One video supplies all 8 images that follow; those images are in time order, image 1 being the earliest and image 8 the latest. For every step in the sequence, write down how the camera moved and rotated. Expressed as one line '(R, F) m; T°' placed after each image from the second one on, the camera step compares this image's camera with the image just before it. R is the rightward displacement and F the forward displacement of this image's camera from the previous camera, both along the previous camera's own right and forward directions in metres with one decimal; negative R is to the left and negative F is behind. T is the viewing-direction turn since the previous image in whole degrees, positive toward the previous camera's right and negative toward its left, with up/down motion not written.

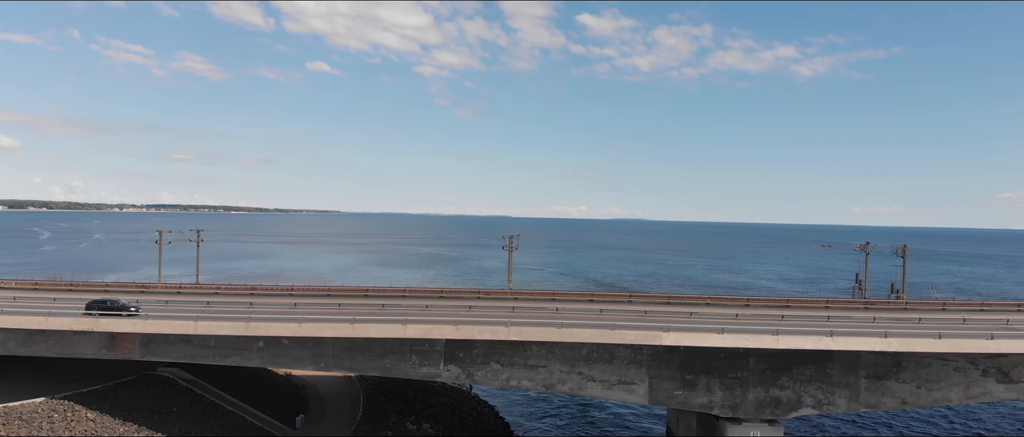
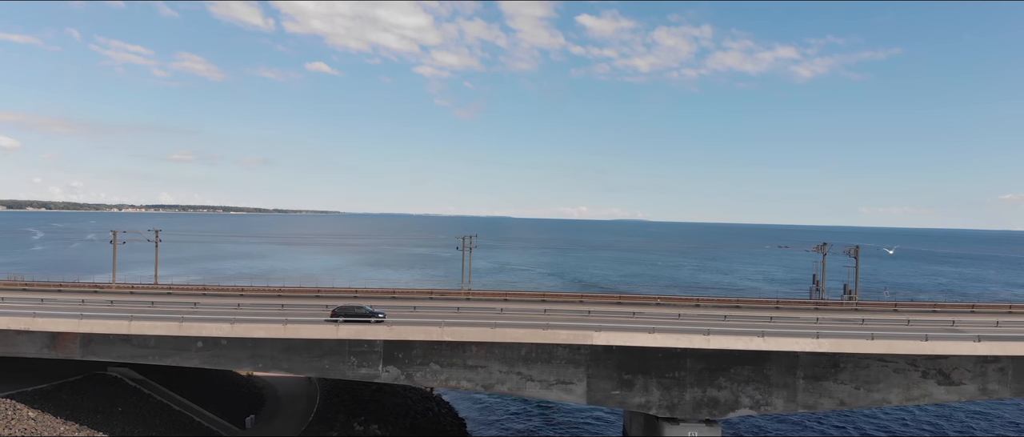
(+2.8, +0.1) m; 0°
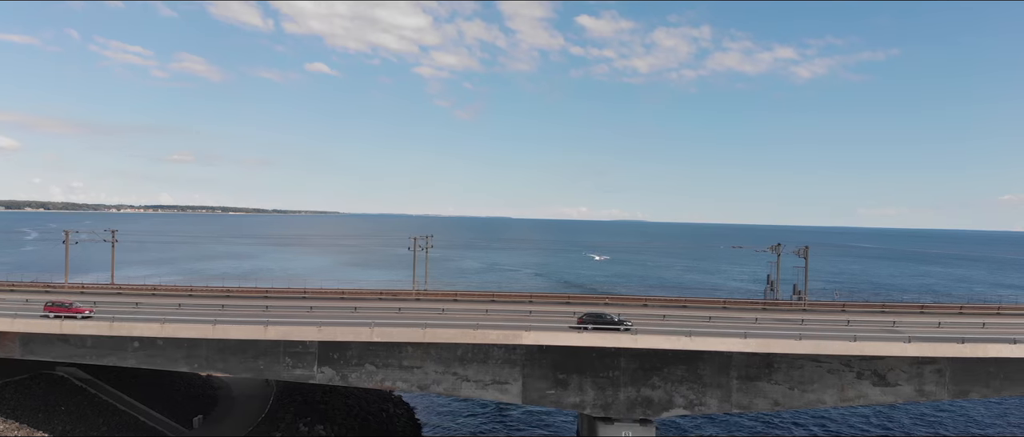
(+2.9, +0.1) m; 0°
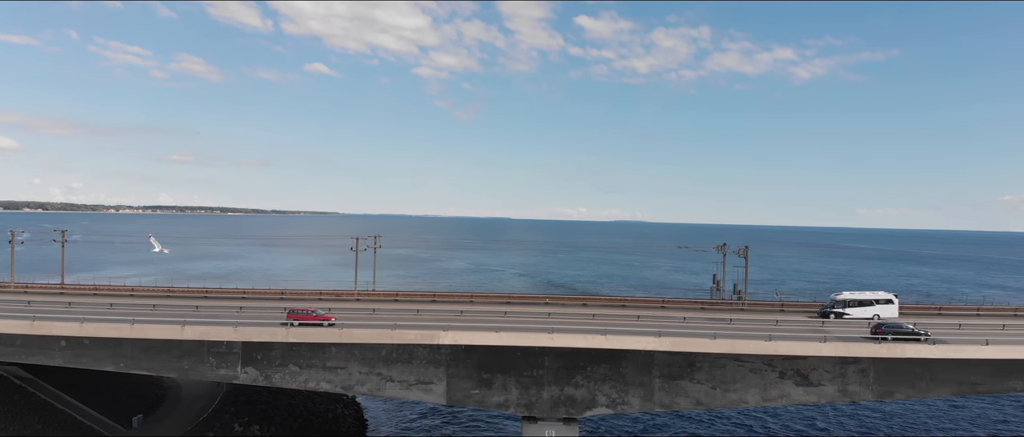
(+3.4, +0.1) m; 0°
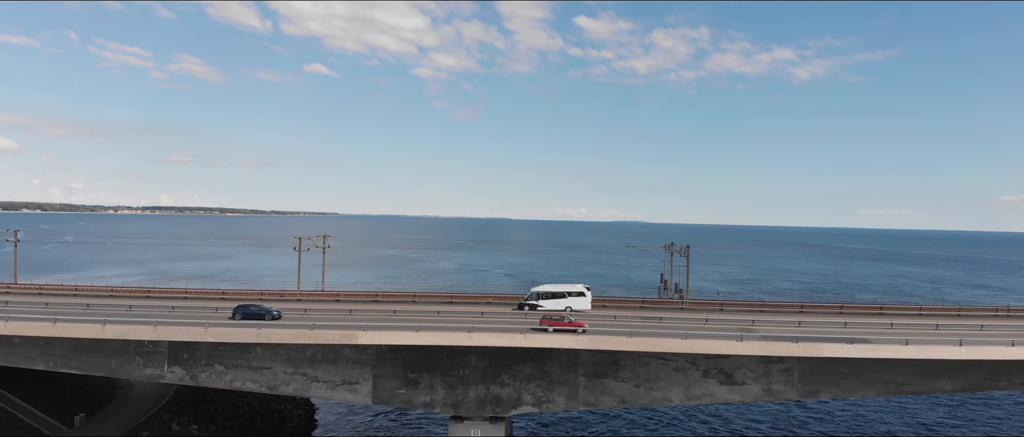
(+3.3, 0.0) m; 0°
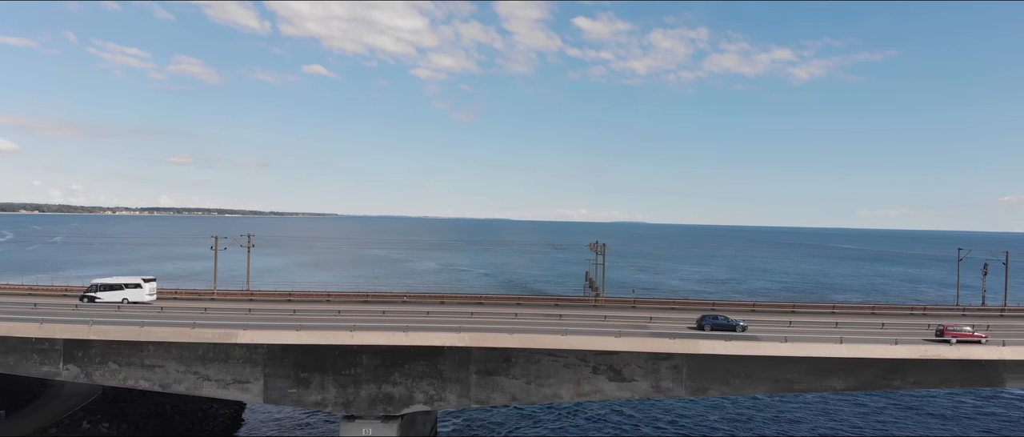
(+4.8, 0.0) m; 0°
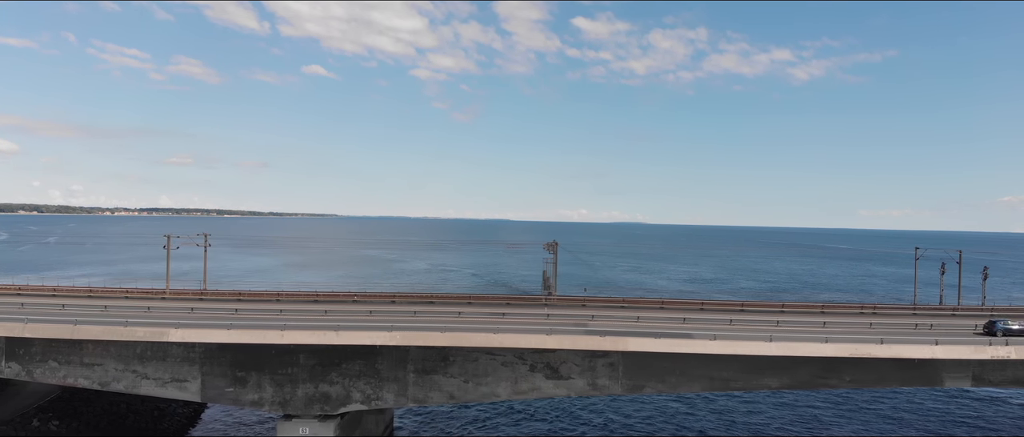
(+2.8, 0.0) m; 0°
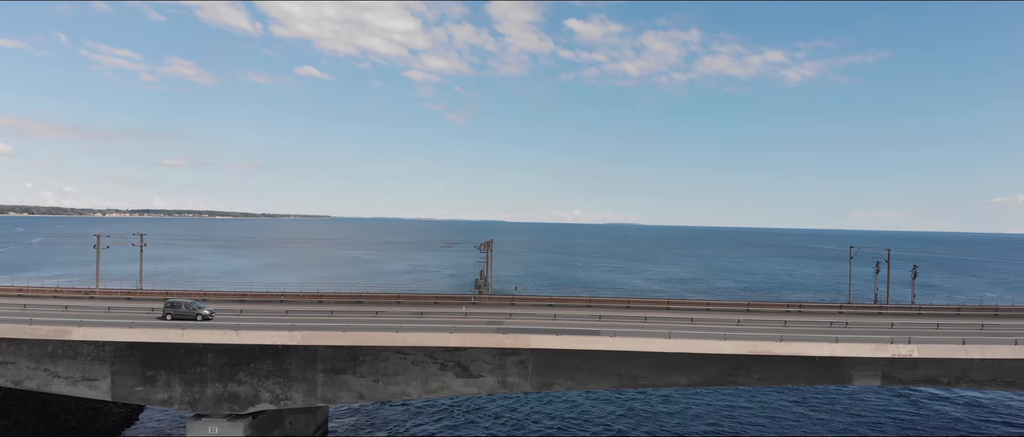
(+3.7, -0.2) m; +1°
